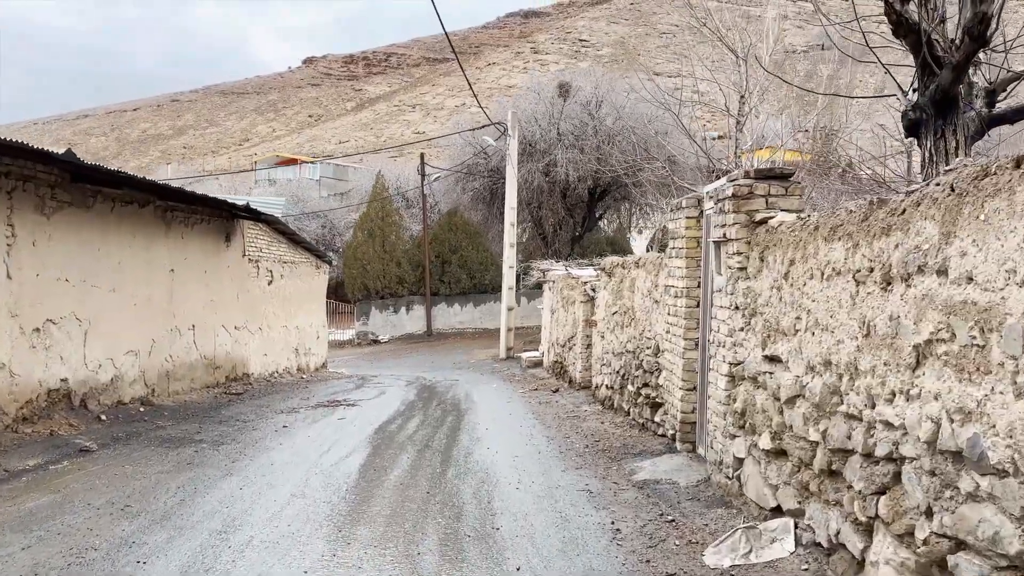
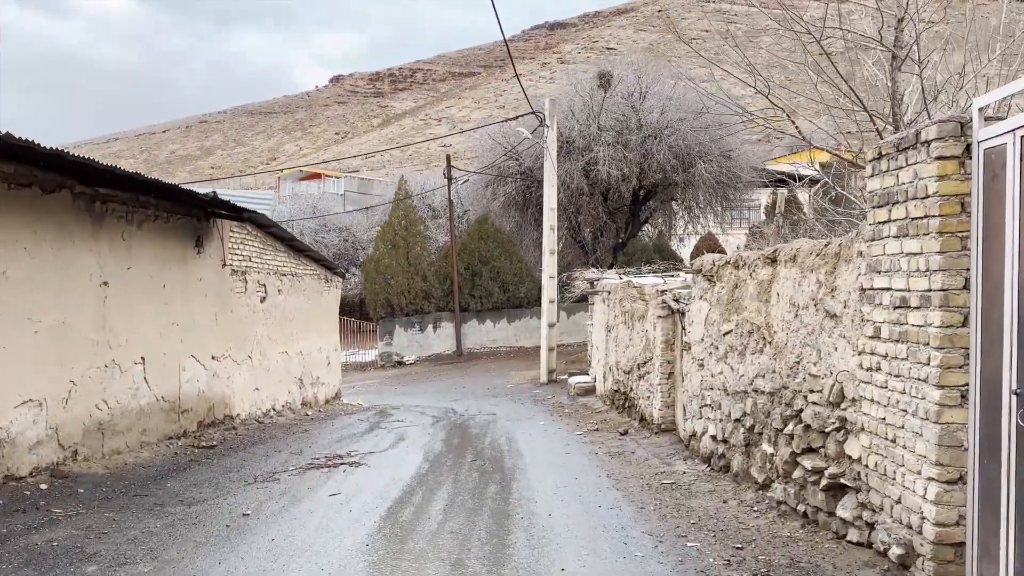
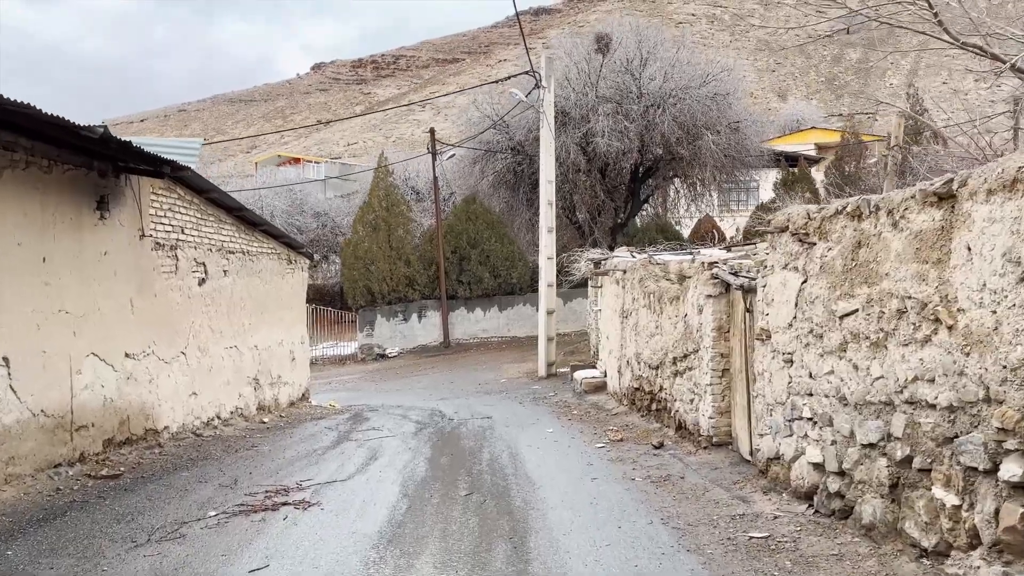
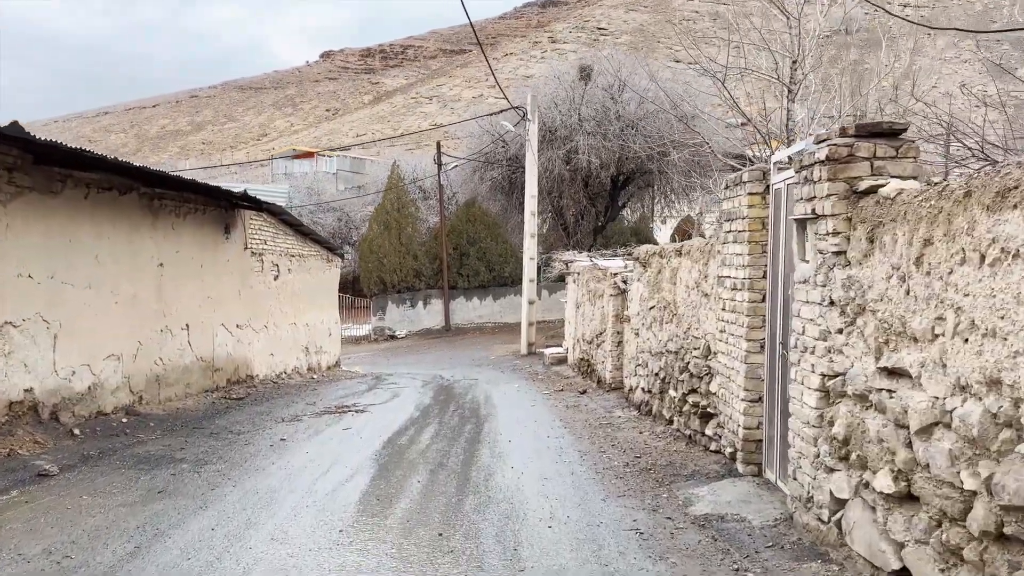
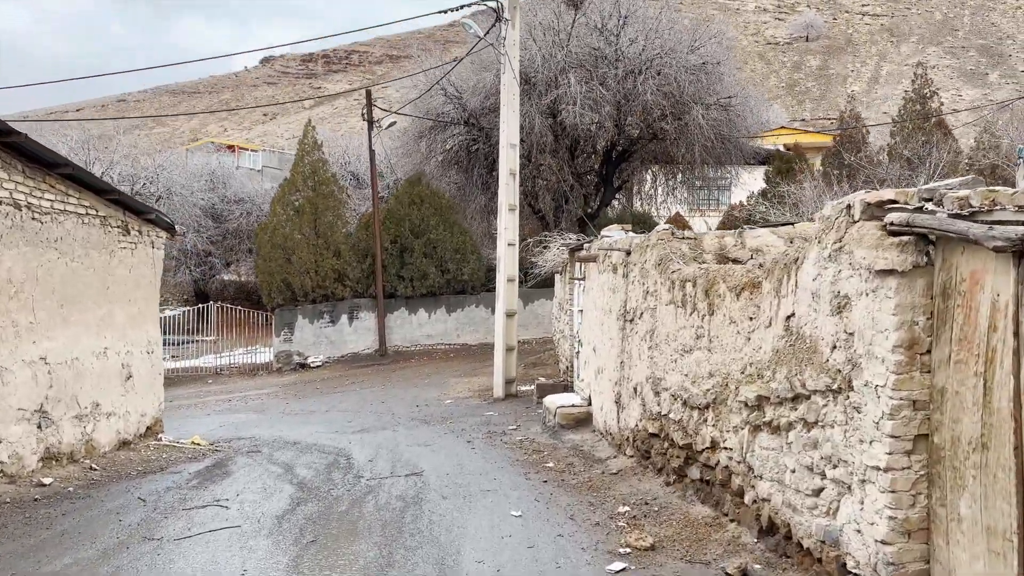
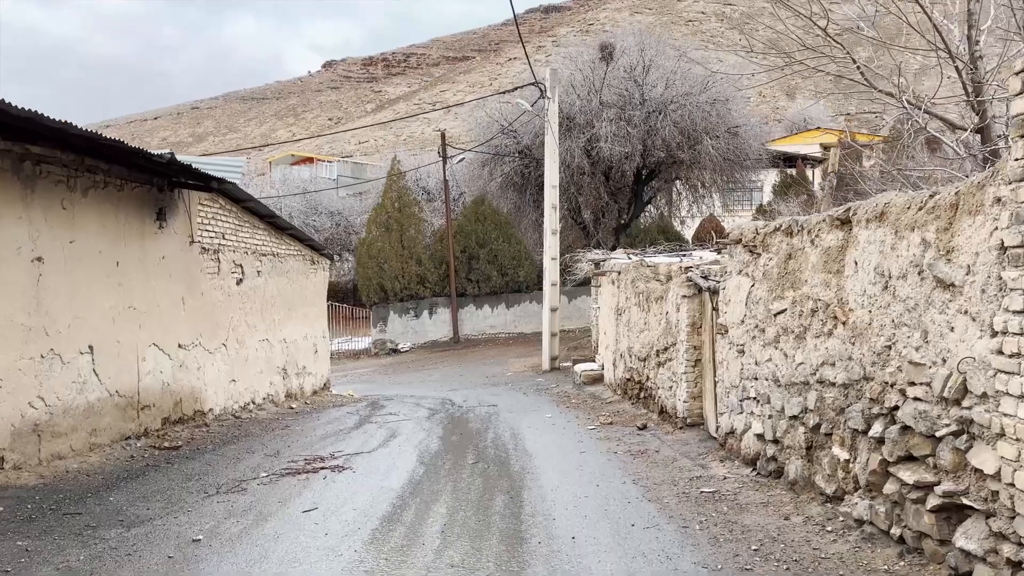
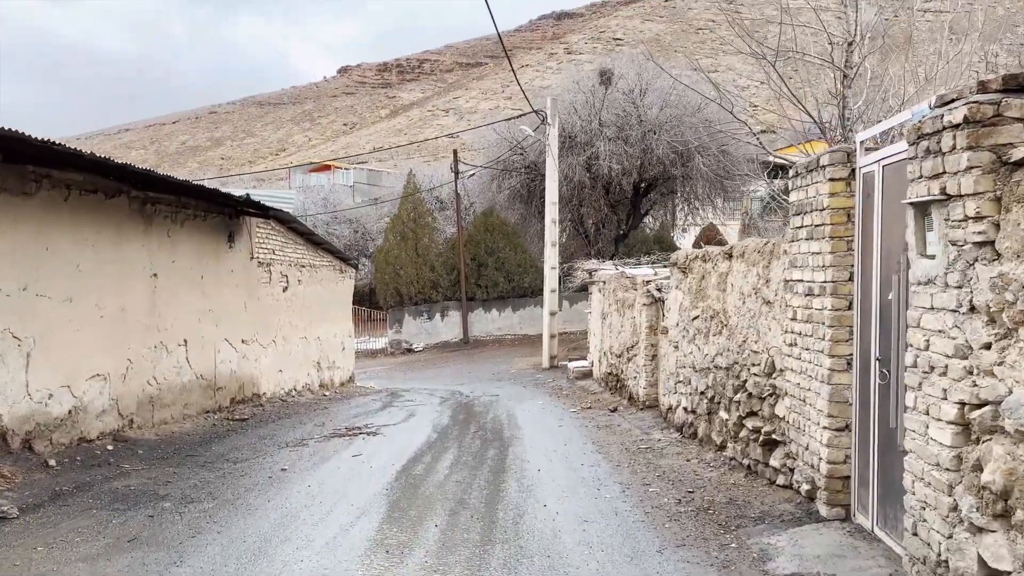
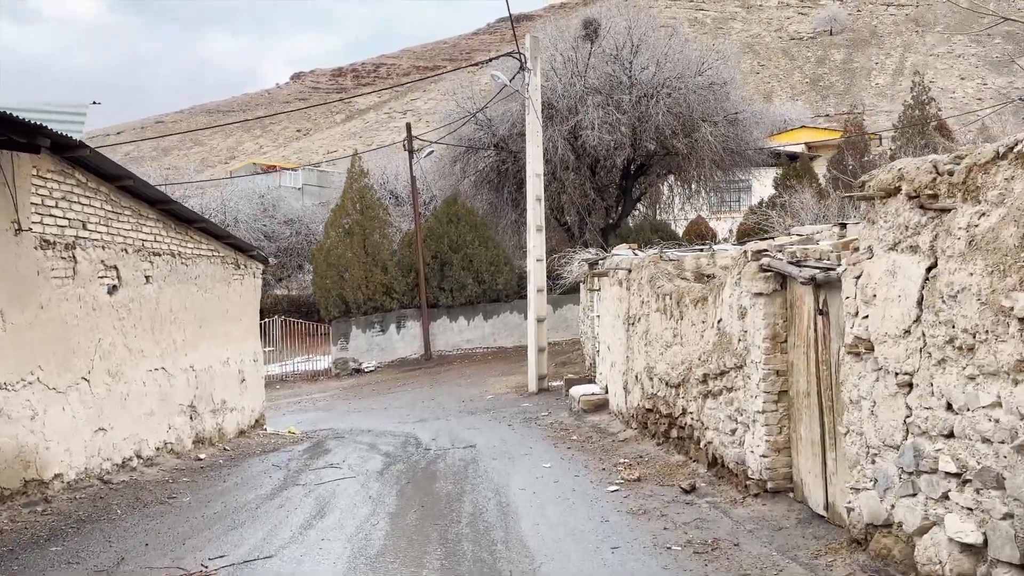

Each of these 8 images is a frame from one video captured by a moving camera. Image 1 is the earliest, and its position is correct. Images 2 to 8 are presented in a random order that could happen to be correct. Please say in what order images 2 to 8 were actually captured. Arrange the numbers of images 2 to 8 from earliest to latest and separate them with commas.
4, 7, 2, 6, 3, 8, 5
